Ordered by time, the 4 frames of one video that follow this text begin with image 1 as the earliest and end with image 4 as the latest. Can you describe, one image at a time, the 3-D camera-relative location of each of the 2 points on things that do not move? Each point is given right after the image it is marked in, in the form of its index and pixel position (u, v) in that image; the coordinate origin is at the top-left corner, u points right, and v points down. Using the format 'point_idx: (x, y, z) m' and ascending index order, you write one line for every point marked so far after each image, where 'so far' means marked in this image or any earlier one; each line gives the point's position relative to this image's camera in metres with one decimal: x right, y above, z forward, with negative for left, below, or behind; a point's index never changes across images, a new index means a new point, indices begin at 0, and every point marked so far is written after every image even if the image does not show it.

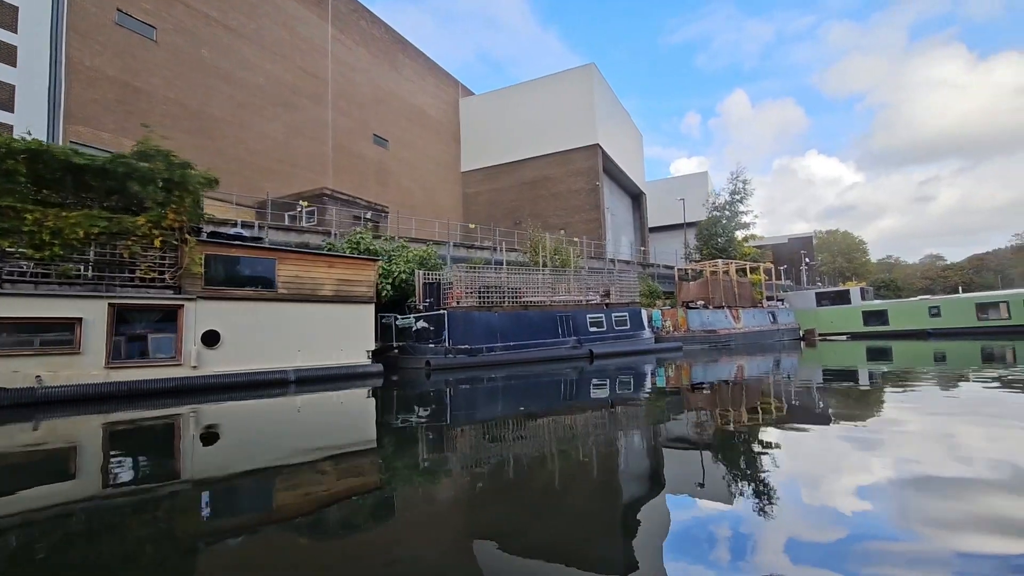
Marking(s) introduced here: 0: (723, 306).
0: (+8.2, -0.7, +19.8) m
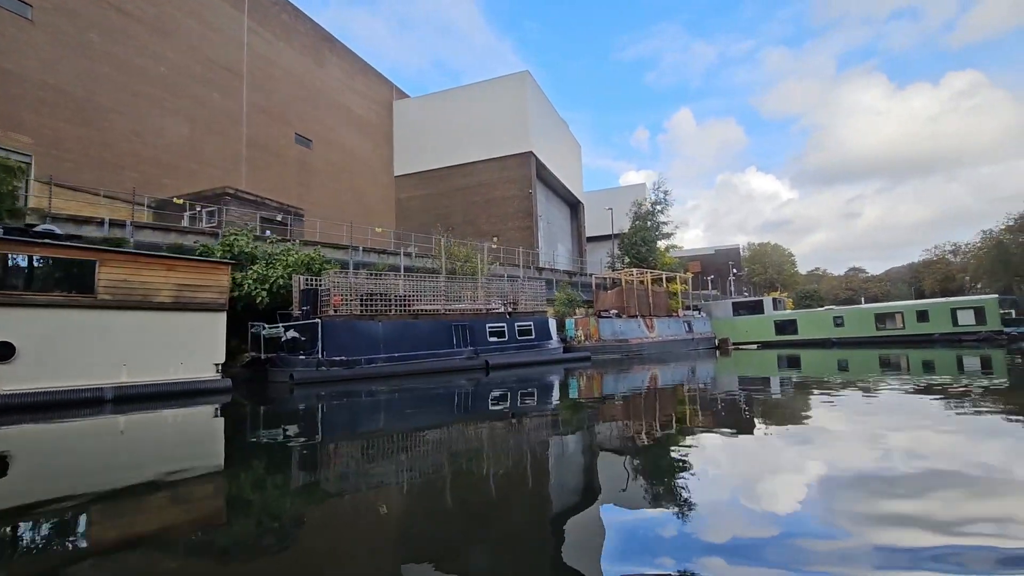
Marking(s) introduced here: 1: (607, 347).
0: (+4.9, -1.0, +19.8) m
1: (+3.3, -2.1, +17.7) m
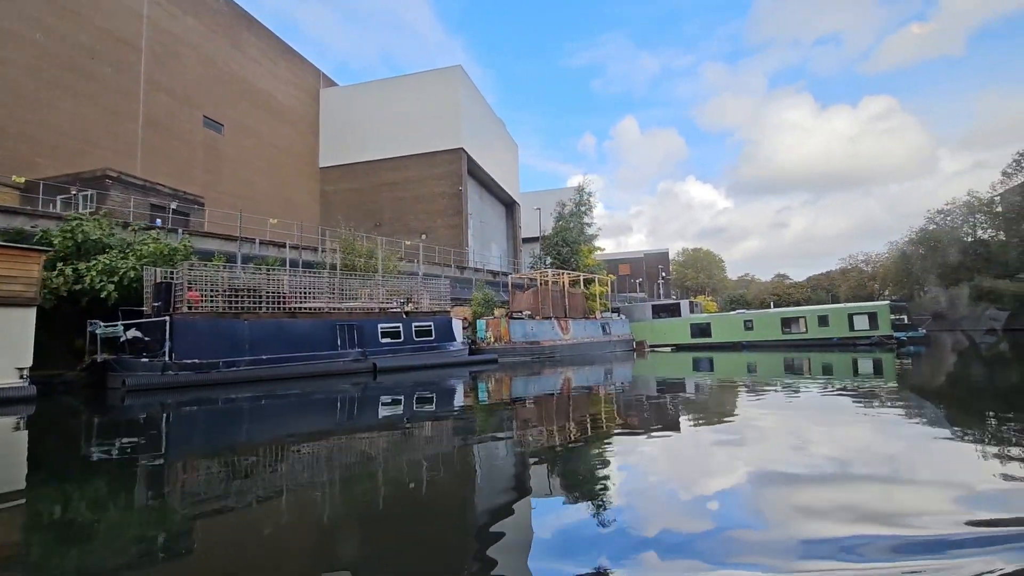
0: (+1.6, -1.1, +19.5) m
1: (+0.2, -2.1, +17.2) m
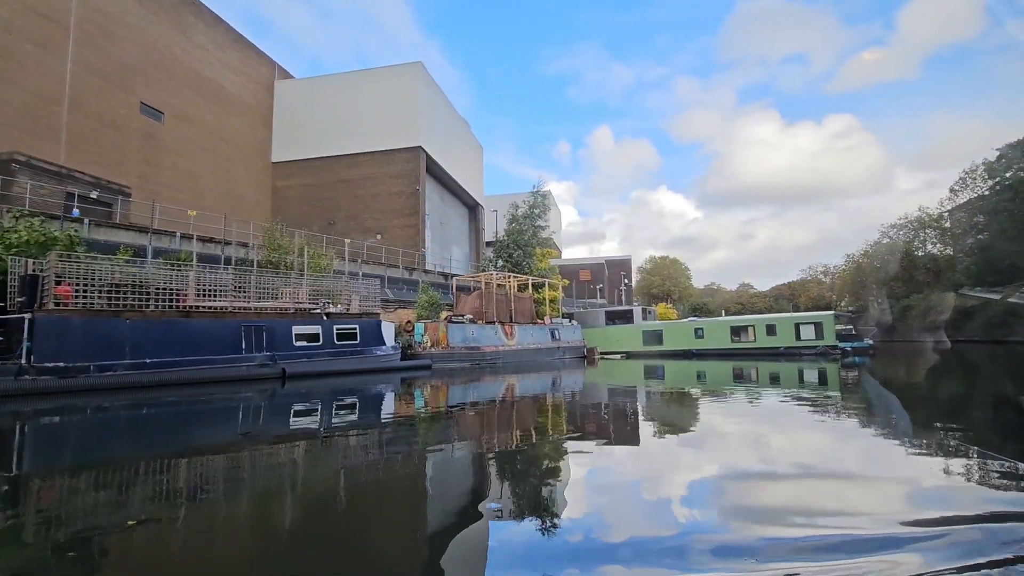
0: (-0.5, -1.2, +18.8) m
1: (-1.8, -2.2, +16.4) m
